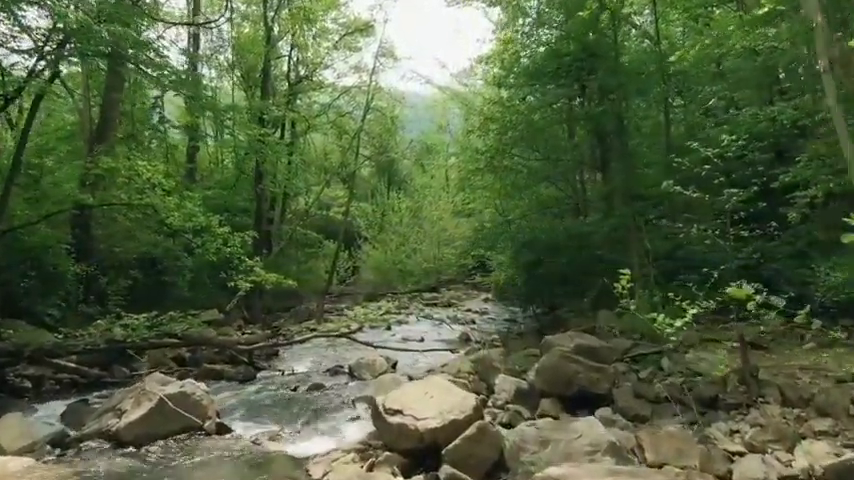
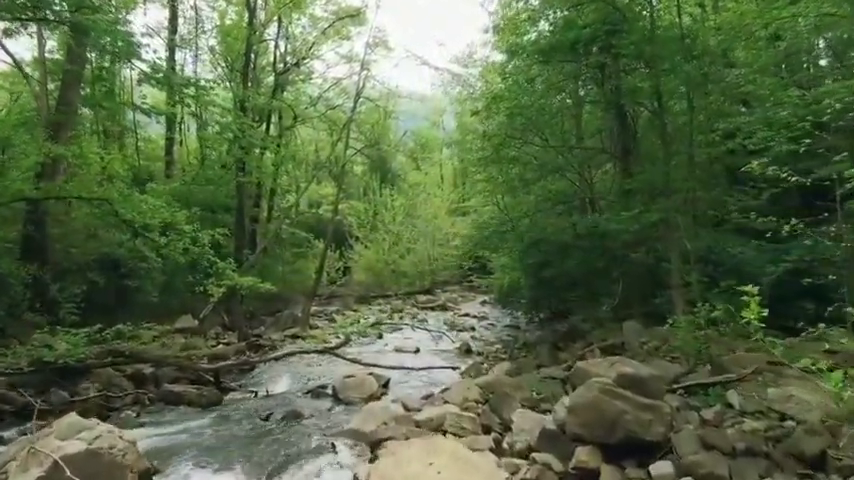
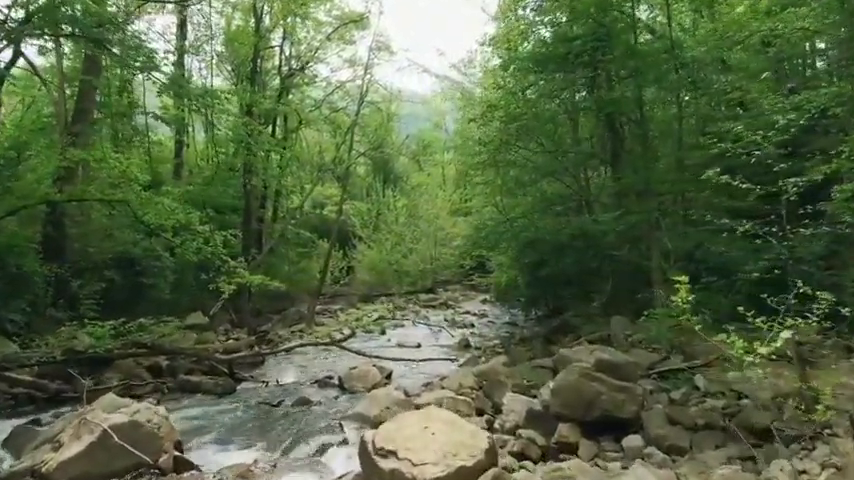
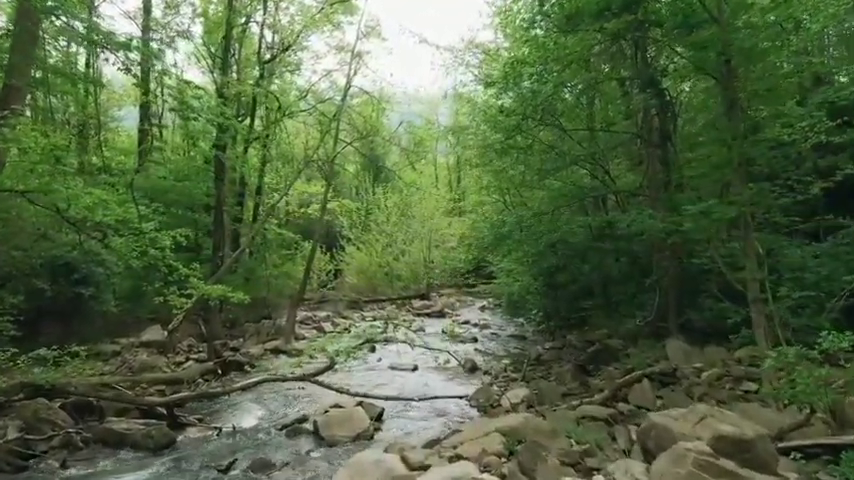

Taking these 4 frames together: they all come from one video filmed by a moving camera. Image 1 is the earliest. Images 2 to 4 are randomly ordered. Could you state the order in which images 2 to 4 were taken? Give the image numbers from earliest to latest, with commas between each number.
3, 2, 4
